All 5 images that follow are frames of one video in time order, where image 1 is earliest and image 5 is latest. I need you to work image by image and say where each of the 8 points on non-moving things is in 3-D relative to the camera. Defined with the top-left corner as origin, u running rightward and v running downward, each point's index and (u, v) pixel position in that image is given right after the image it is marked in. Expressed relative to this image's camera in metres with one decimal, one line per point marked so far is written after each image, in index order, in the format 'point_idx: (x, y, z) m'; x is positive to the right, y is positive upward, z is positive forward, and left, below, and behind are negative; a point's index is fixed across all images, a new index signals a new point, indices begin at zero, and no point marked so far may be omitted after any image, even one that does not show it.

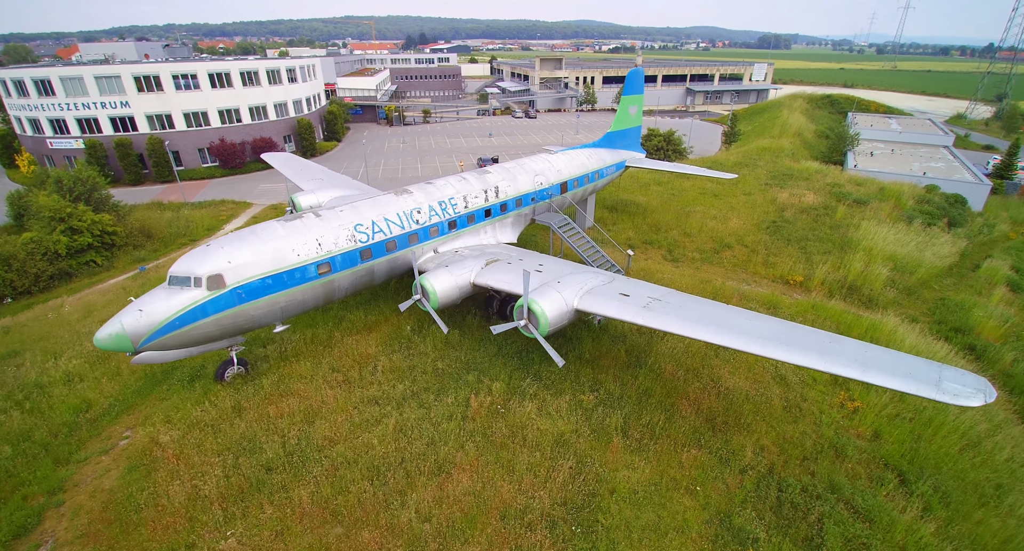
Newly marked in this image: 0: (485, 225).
0: (-1.0, +2.0, +18.0) m
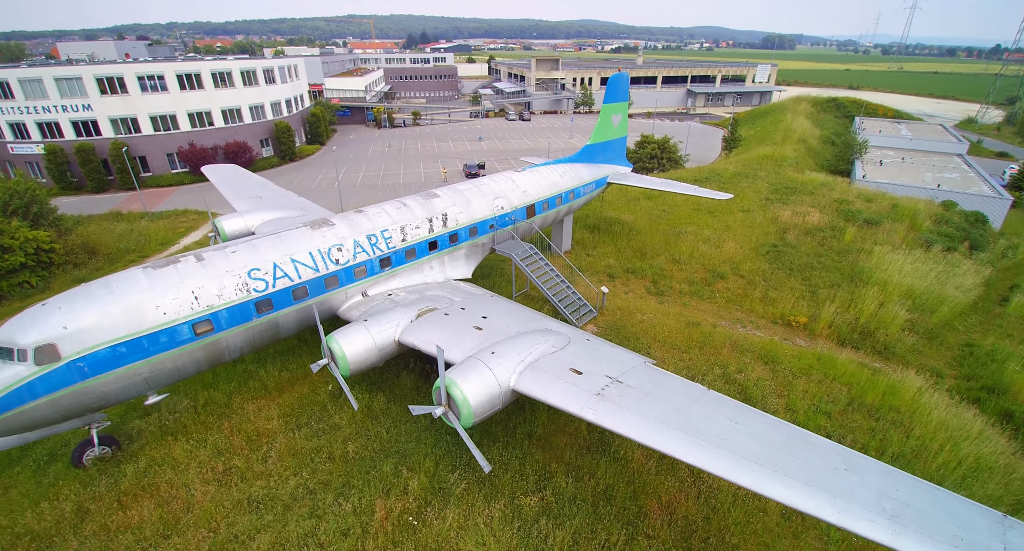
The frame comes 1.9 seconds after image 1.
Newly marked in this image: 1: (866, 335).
0: (-2.6, +0.5, +15.2) m
1: (+12.7, -2.2, +17.1) m
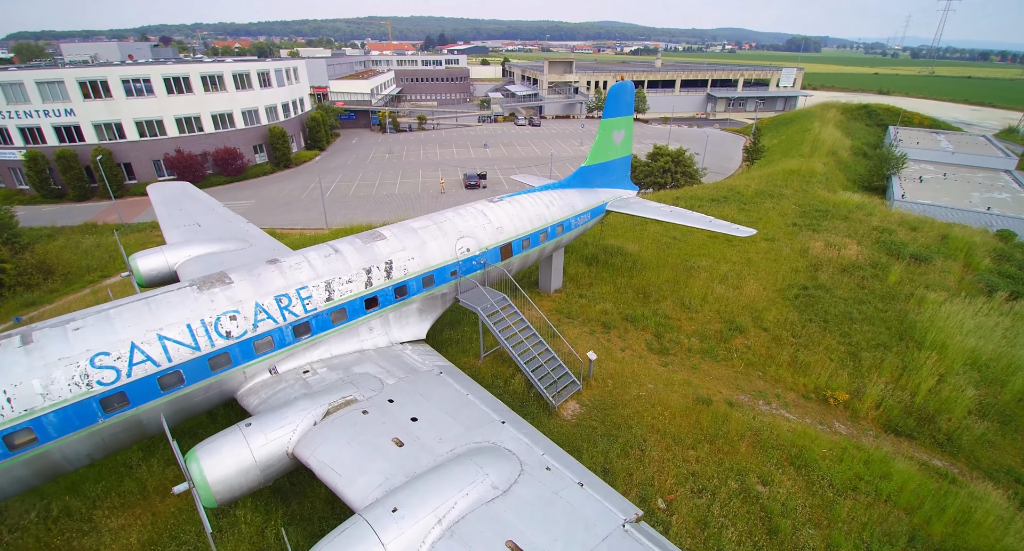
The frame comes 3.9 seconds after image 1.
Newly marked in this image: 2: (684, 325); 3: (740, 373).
0: (-3.7, -1.1, +12.0) m
1: (+11.6, -4.1, +13.5) m
2: (+6.2, -1.8, +17.2) m
3: (+7.1, -3.1, +14.9) m
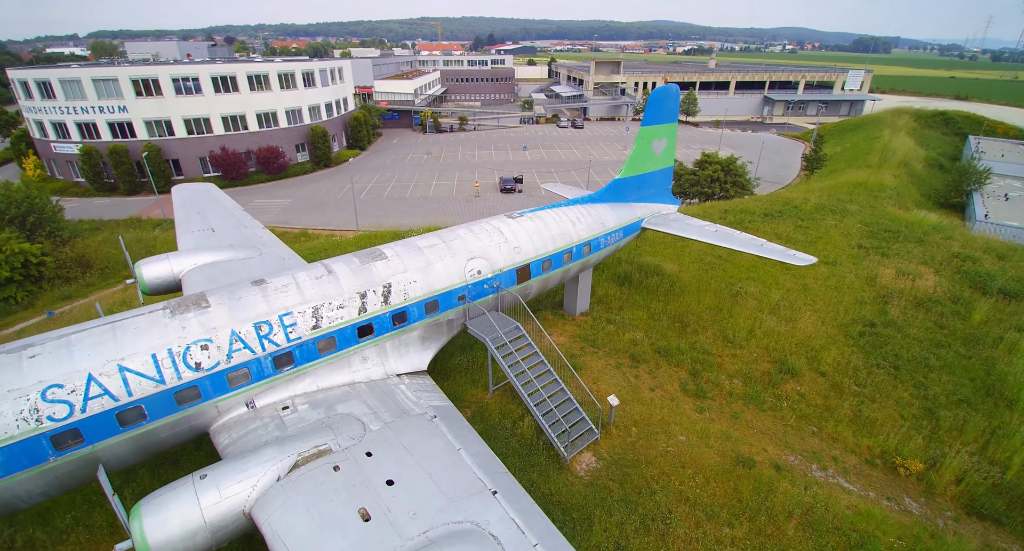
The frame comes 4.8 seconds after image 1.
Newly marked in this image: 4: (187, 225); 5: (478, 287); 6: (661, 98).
0: (-3.5, -1.7, +10.8) m
1: (+11.8, -5.3, +11.0) m
2: (+6.8, -2.7, +15.1) m
3: (+7.4, -4.1, +12.8) m
4: (-12.1, +1.9, +17.7) m
5: (-0.9, -0.3, +12.5) m
6: (+5.3, +6.3, +16.9) m
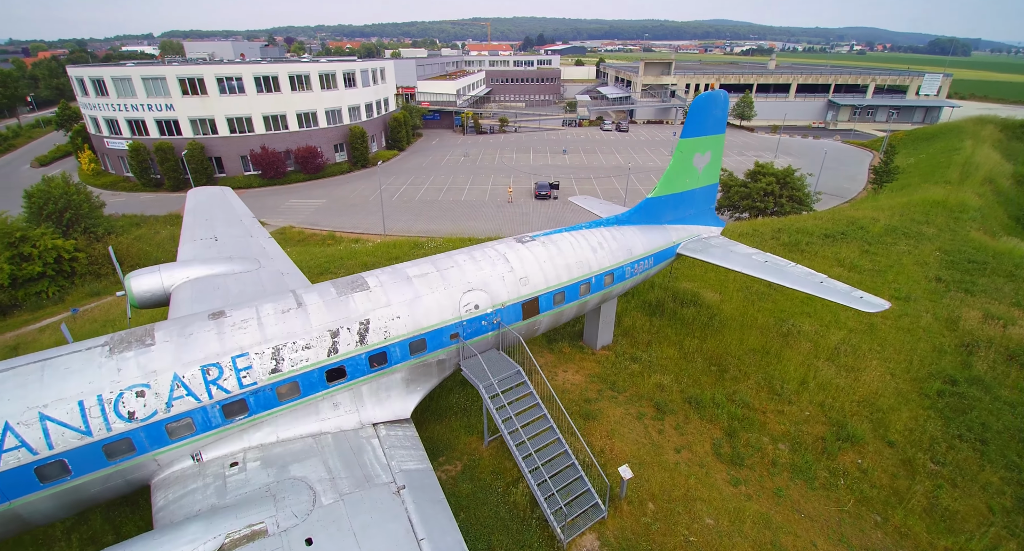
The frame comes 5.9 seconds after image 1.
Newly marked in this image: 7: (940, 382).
0: (-3.6, -2.4, +9.4) m
1: (+11.4, -6.6, +8.3) m
2: (+6.9, -3.9, +12.8) m
3: (+7.3, -5.2, +10.4) m
4: (-11.4, +1.5, +17.0) m
5: (-0.8, -1.1, +10.9) m
6: (+6.0, +5.2, +14.7) m
7: (+12.6, -3.1, +14.0) m
